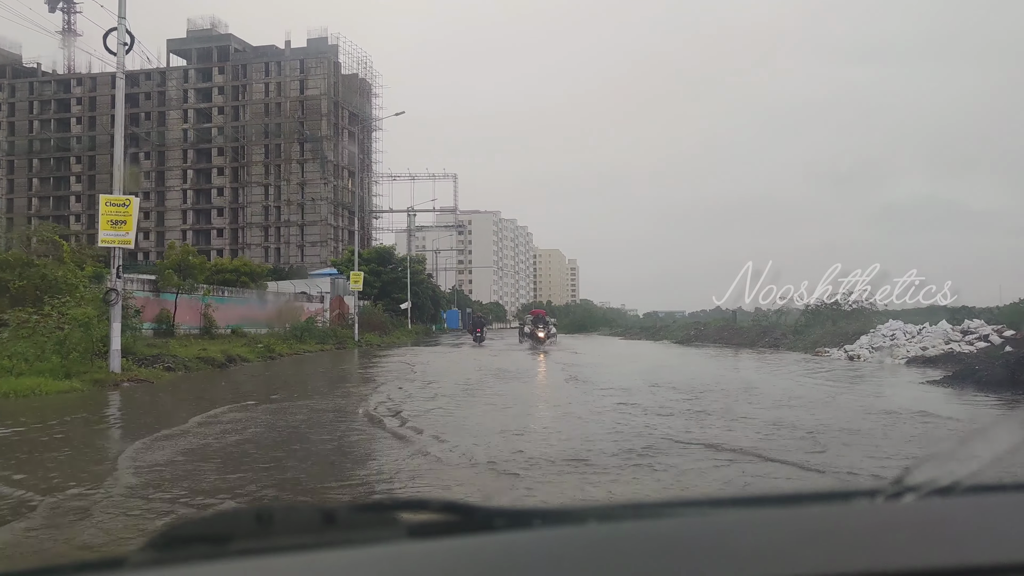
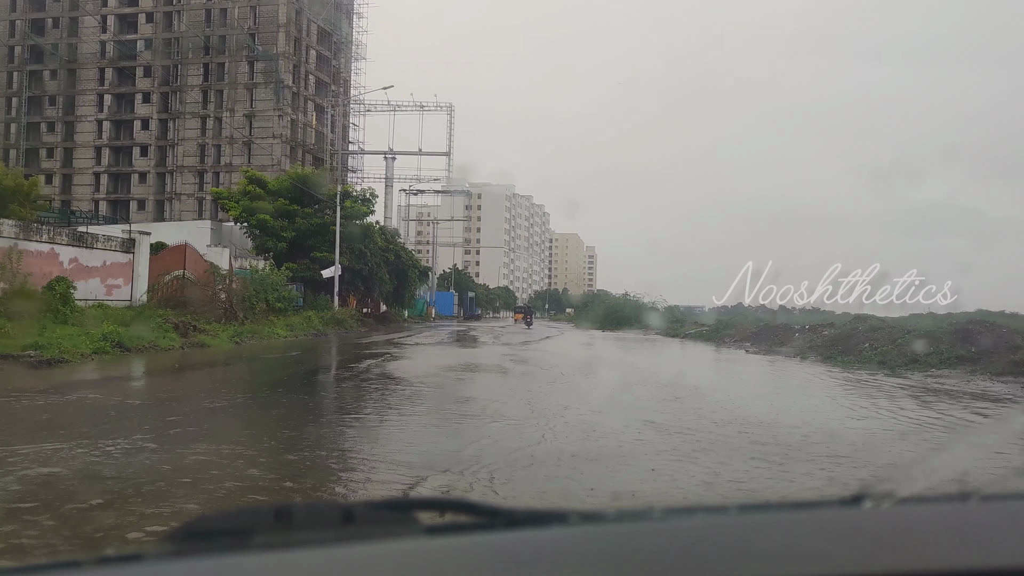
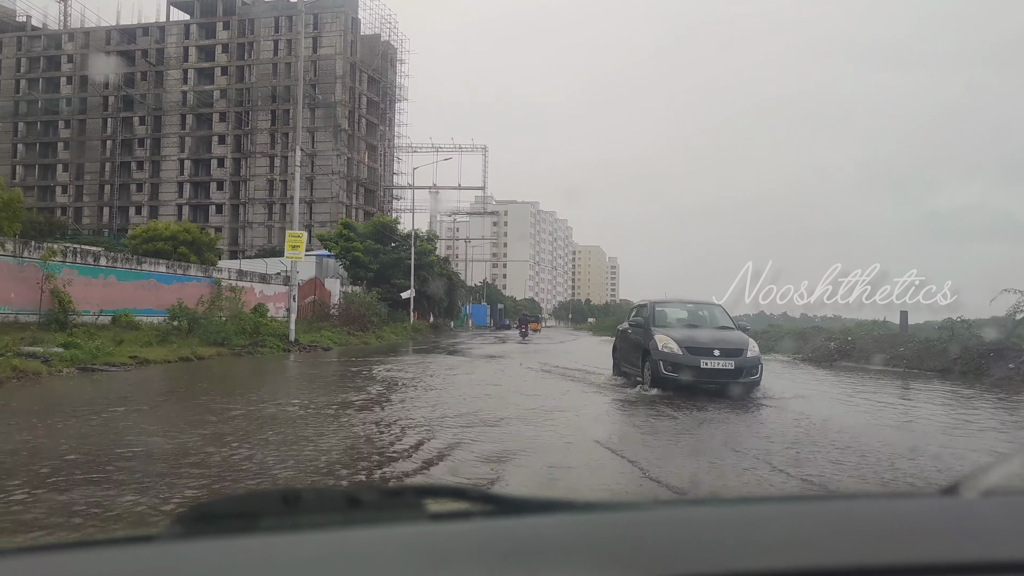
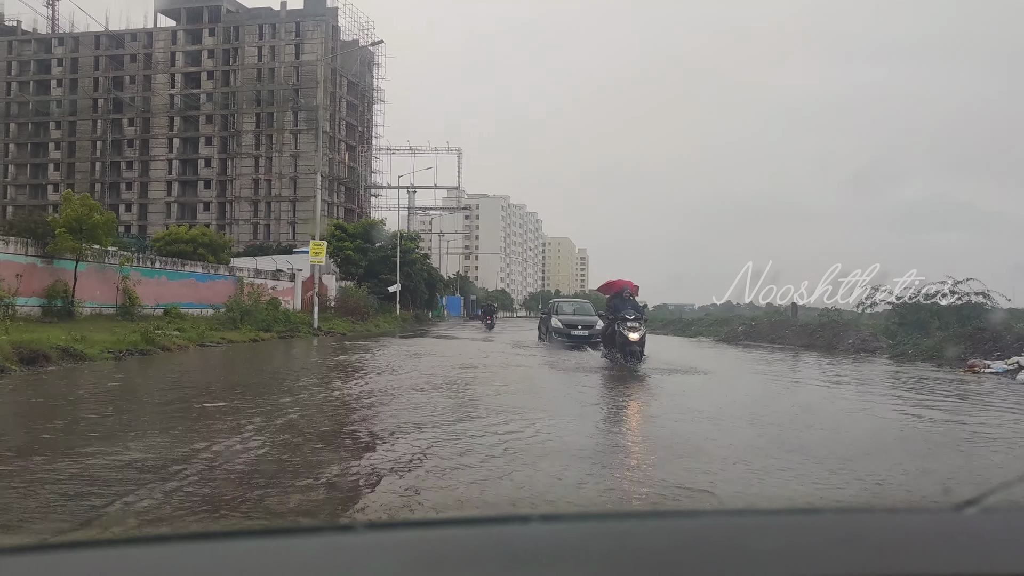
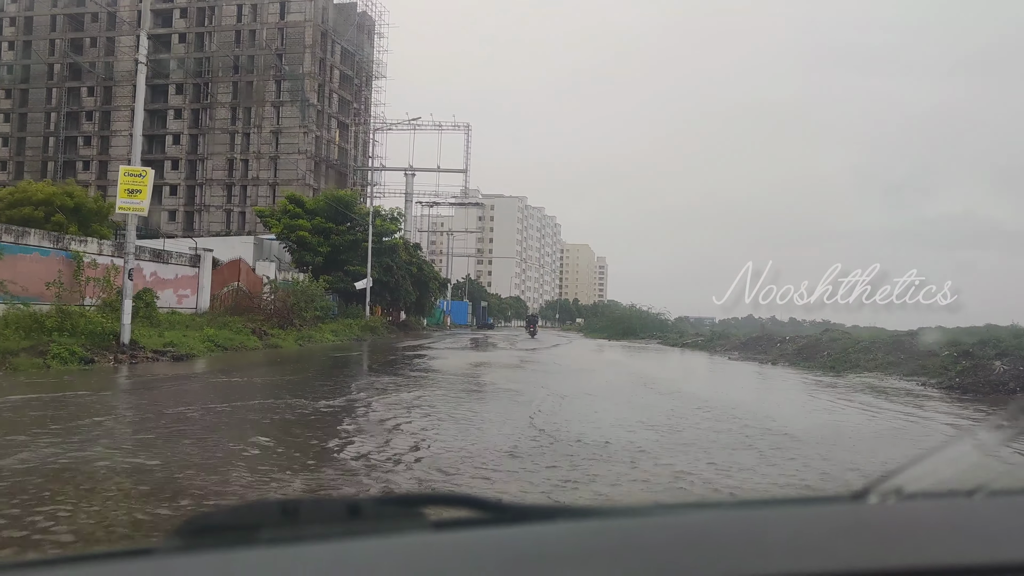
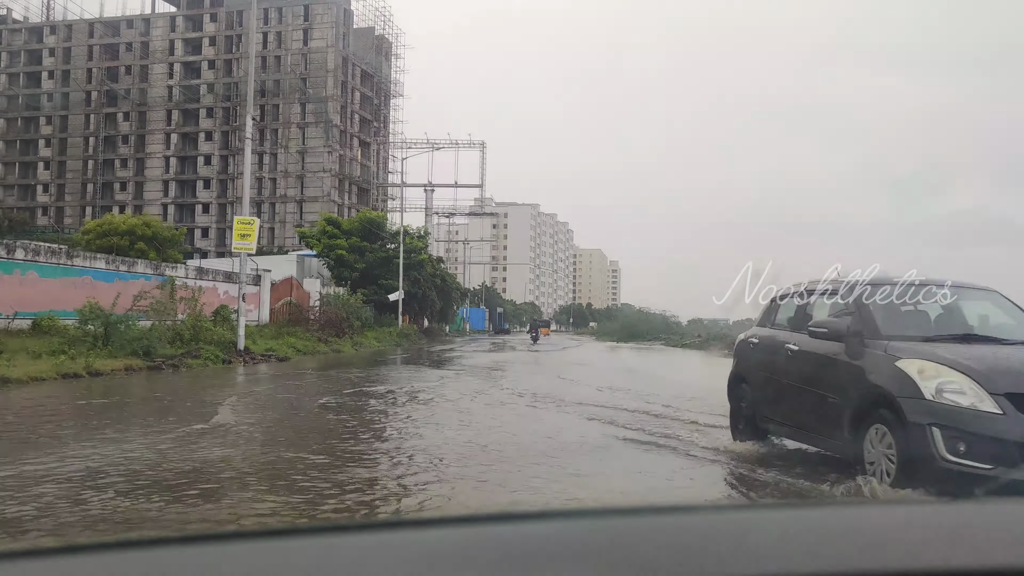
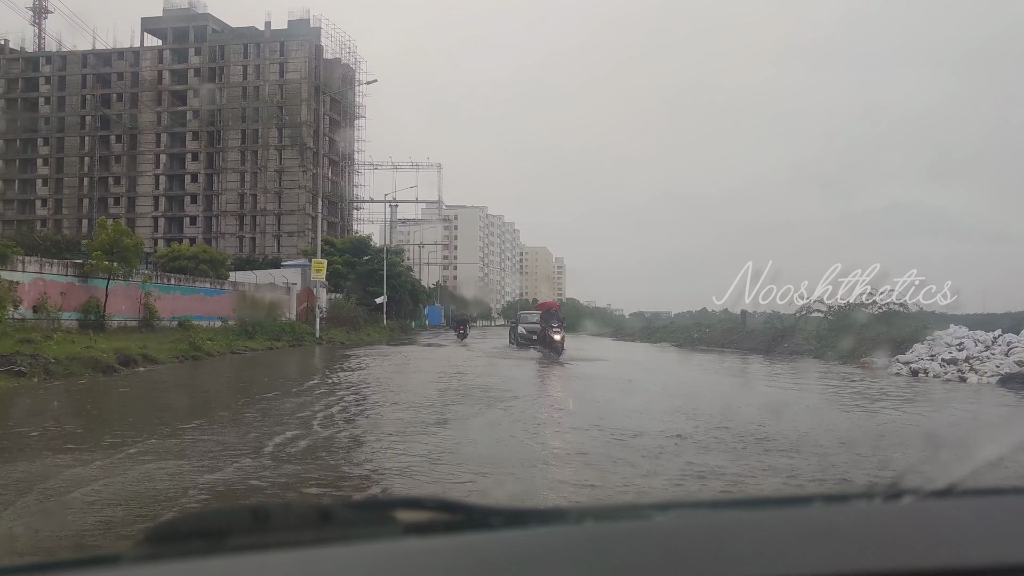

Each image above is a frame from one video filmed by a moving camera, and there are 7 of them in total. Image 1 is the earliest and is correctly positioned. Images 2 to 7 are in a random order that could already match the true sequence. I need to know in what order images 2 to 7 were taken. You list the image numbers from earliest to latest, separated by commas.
7, 4, 3, 6, 5, 2
